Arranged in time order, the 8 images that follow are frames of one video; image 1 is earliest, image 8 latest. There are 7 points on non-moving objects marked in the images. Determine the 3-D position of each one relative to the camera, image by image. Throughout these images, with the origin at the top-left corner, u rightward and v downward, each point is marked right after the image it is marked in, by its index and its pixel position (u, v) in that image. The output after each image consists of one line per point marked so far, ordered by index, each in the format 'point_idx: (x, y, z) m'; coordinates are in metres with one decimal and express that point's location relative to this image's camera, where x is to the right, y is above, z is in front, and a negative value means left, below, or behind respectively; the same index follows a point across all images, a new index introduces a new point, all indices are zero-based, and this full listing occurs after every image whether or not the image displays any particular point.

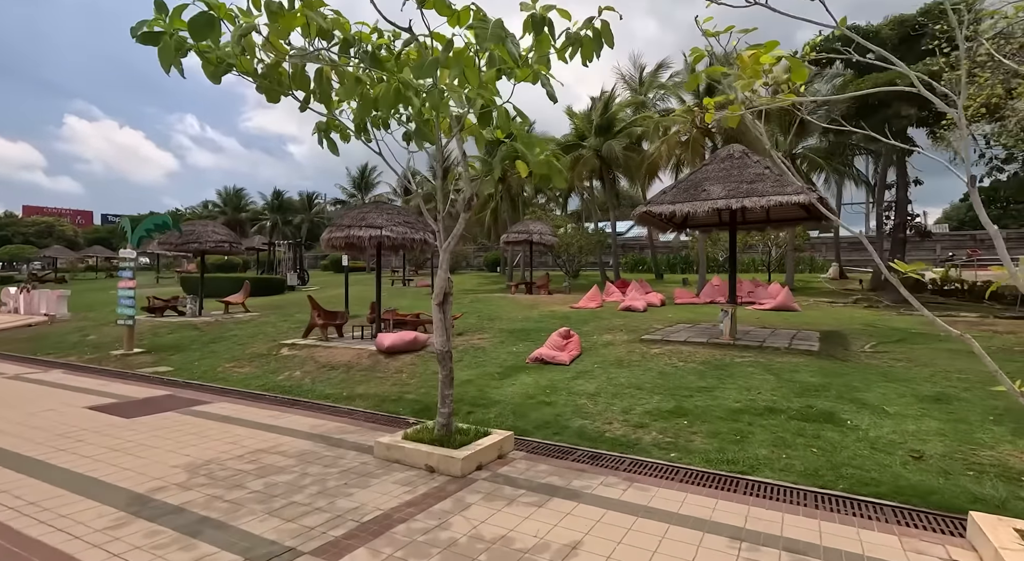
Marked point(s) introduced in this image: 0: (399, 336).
0: (-2.0, -1.0, +9.9) m
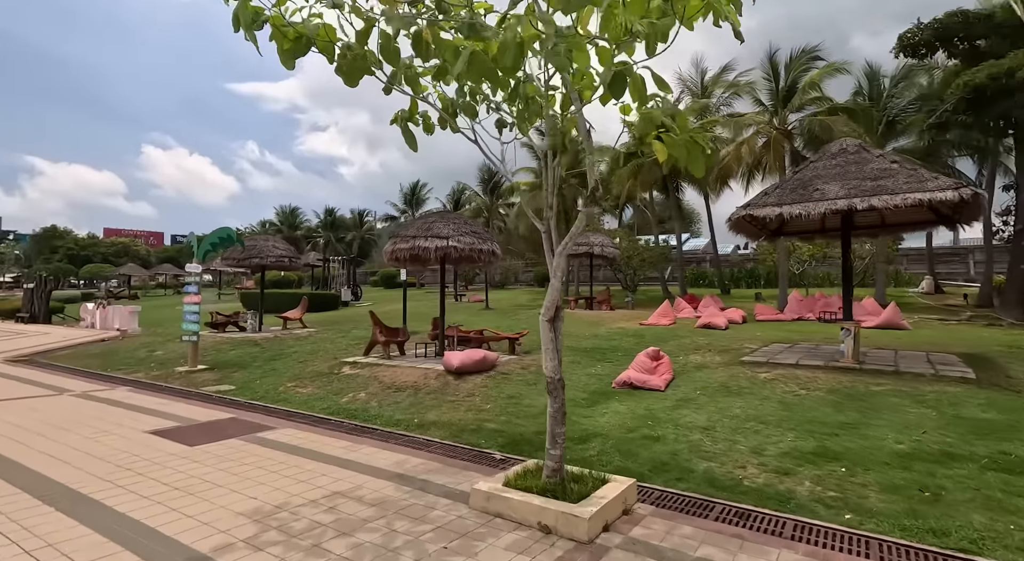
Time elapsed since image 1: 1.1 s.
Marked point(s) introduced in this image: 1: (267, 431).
0: (-0.7, -1.2, +9.1) m
1: (-2.8, -1.7, +6.4) m
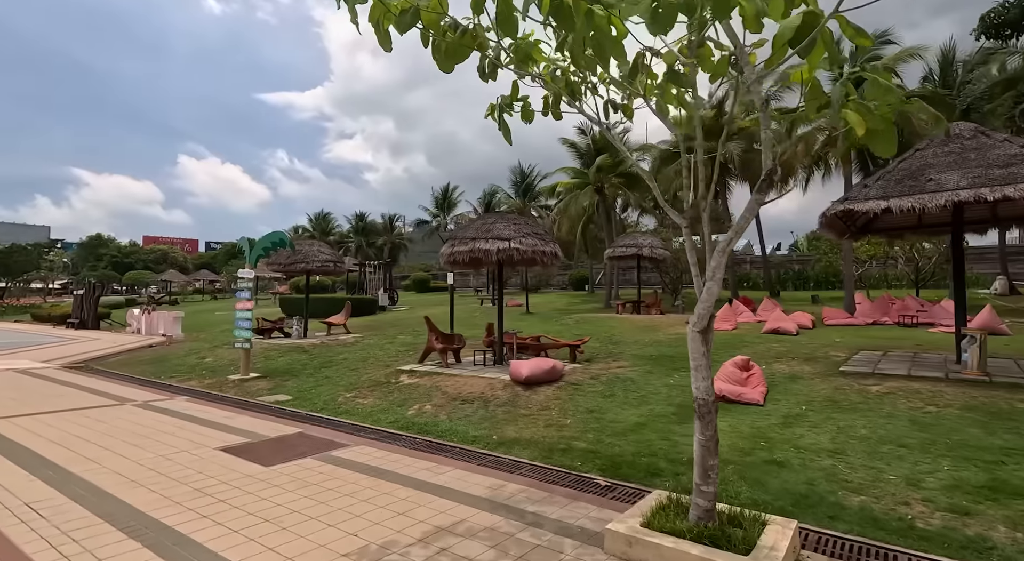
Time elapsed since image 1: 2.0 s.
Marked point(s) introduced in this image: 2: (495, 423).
0: (+0.4, -1.3, +8.6) m
1: (-1.8, -1.8, +6.0) m
2: (-0.2, -1.8, +7.1) m
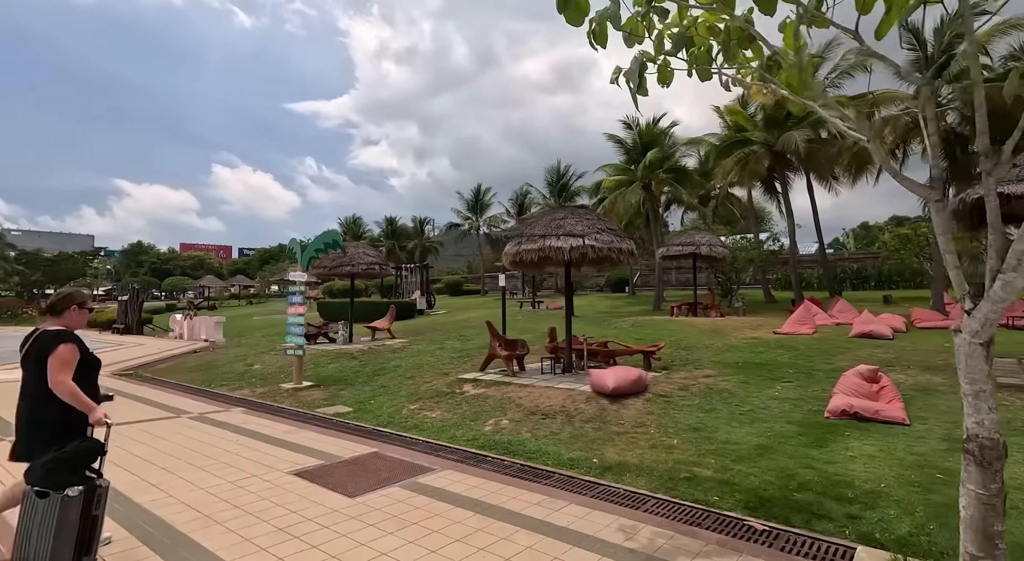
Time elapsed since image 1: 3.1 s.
0: (+1.6, -1.3, +7.8) m
1: (-0.8, -1.8, +5.3) m
2: (+0.9, -1.8, +6.3) m
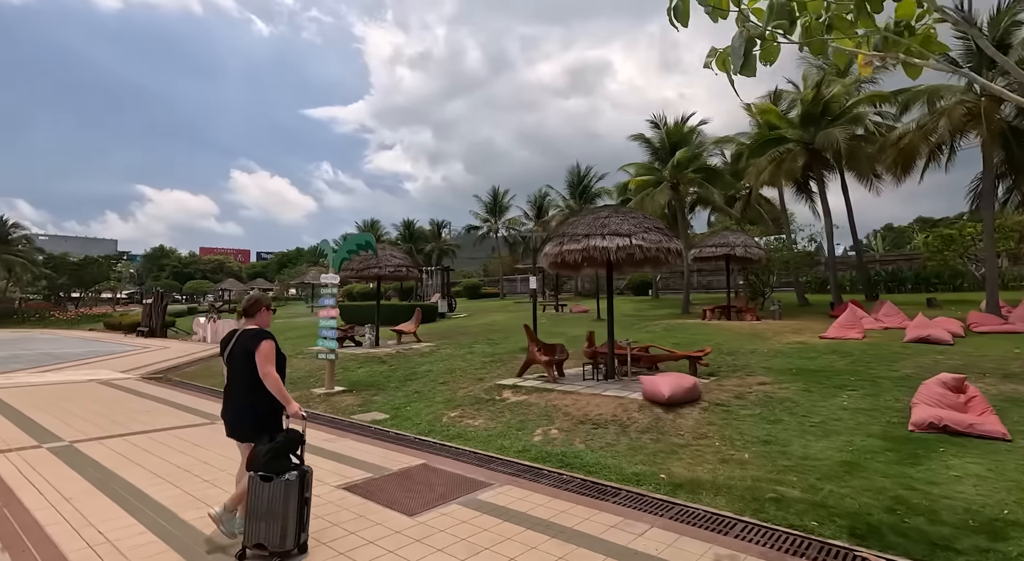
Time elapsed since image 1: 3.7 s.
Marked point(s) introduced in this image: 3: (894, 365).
0: (+2.2, -1.4, +7.4) m
1: (-0.2, -1.9, +5.0) m
2: (+1.5, -1.9, +5.9) m
3: (+6.1, -1.4, +9.0) m
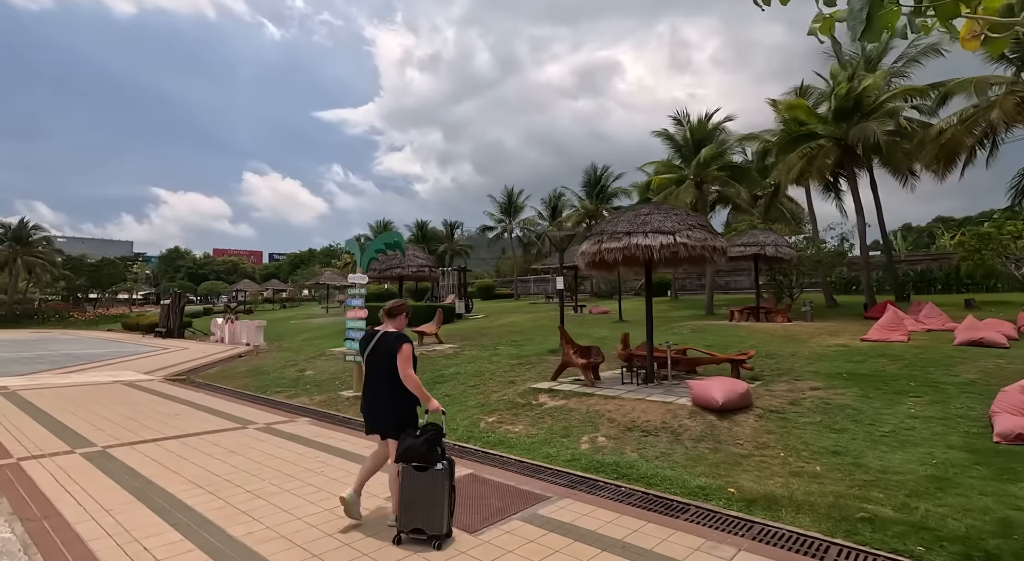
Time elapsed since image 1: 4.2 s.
0: (+2.8, -1.4, +7.0) m
1: (+0.3, -1.9, +4.6) m
2: (+2.0, -1.9, +5.5) m
3: (+6.7, -1.4, +8.5) m
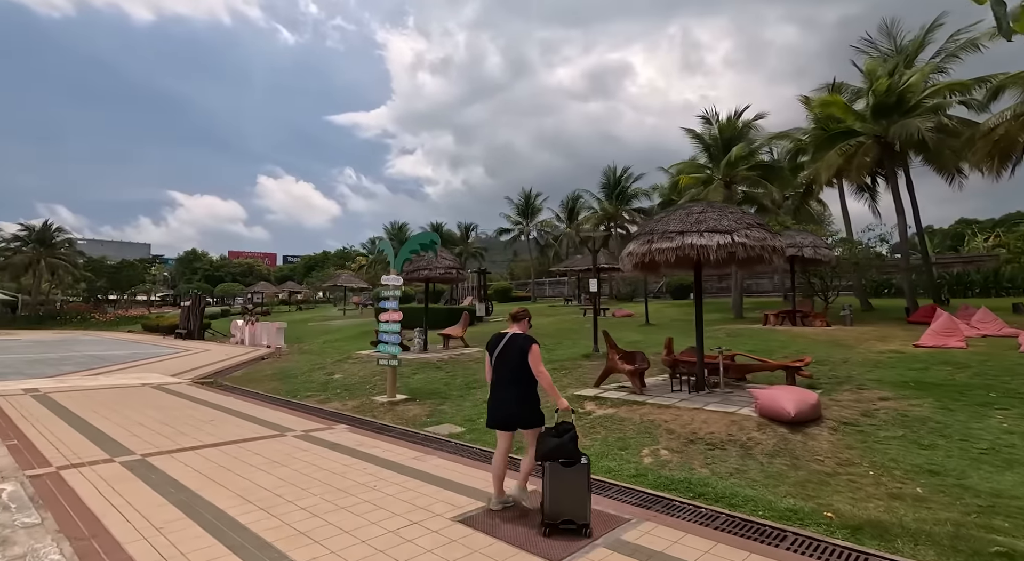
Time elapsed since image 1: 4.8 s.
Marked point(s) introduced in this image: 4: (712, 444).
0: (+3.4, -1.4, +6.6) m
1: (+0.9, -1.9, +4.2) m
2: (+2.6, -1.9, +5.1) m
3: (+7.4, -1.4, +8.0) m
4: (+2.3, -1.9, +6.4) m
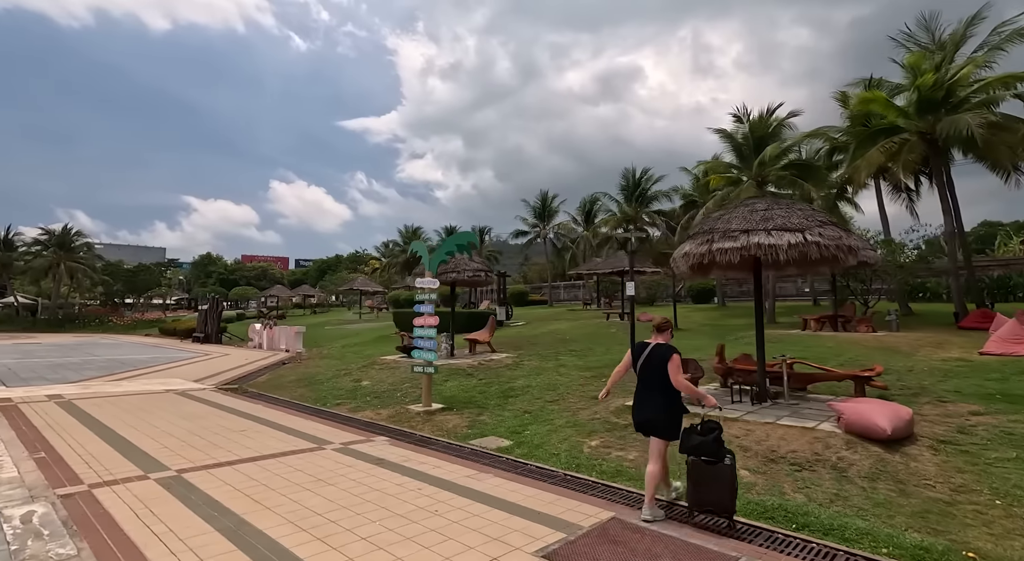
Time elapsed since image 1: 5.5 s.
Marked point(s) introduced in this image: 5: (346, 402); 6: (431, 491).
0: (+4.1, -1.4, +5.9) m
1: (+1.5, -1.9, +3.7) m
2: (+3.3, -1.9, +4.5) m
3: (+8.1, -1.4, +7.3) m
4: (+3.0, -1.9, +5.8) m
5: (-3.4, -2.6, +11.8) m
6: (-0.8, -2.0, +5.5) m
